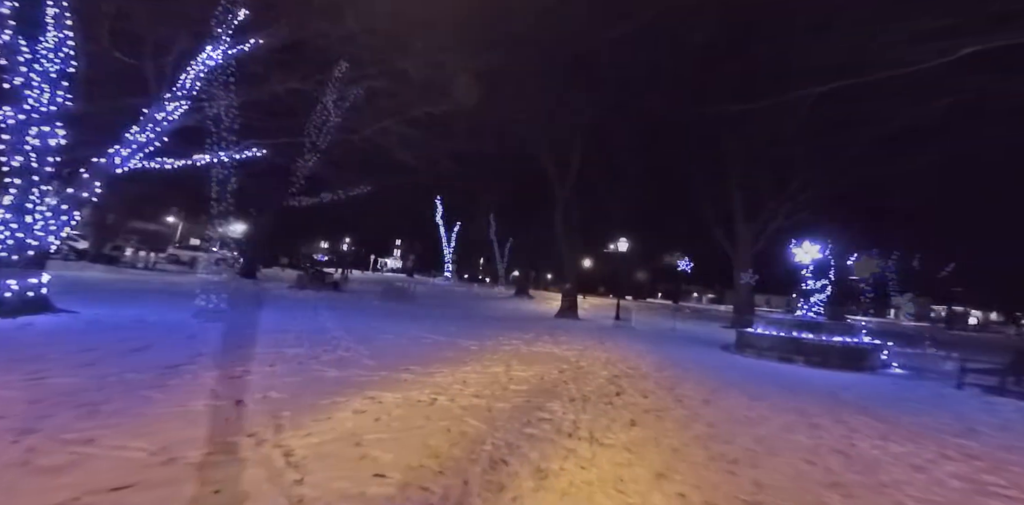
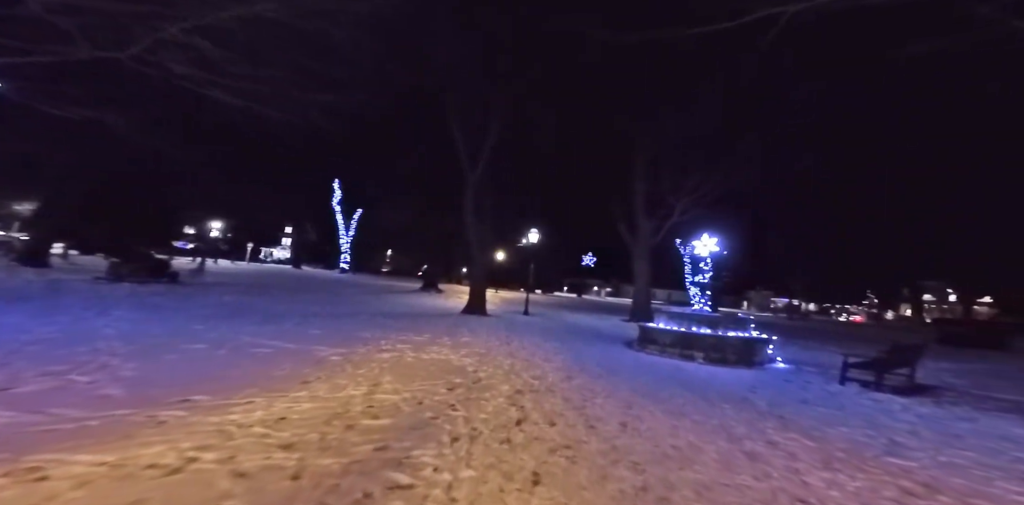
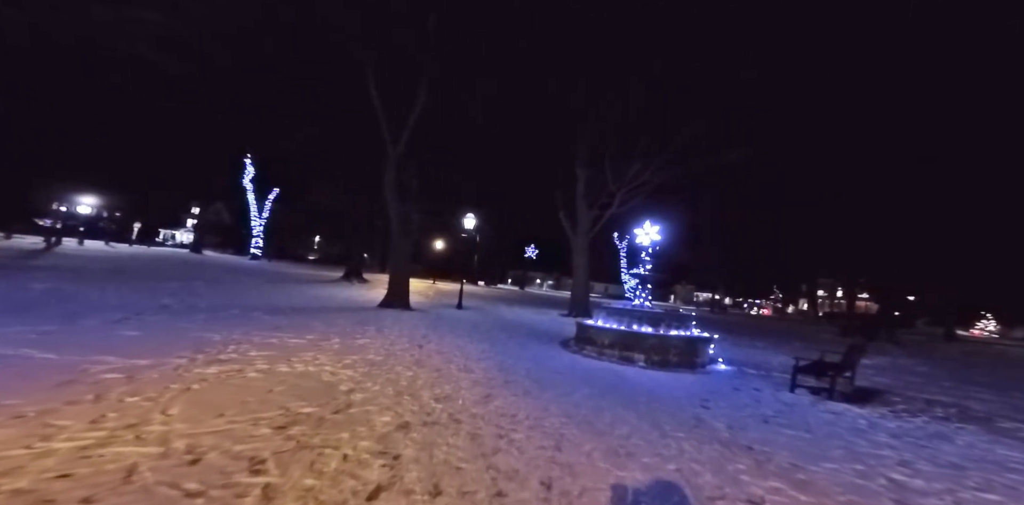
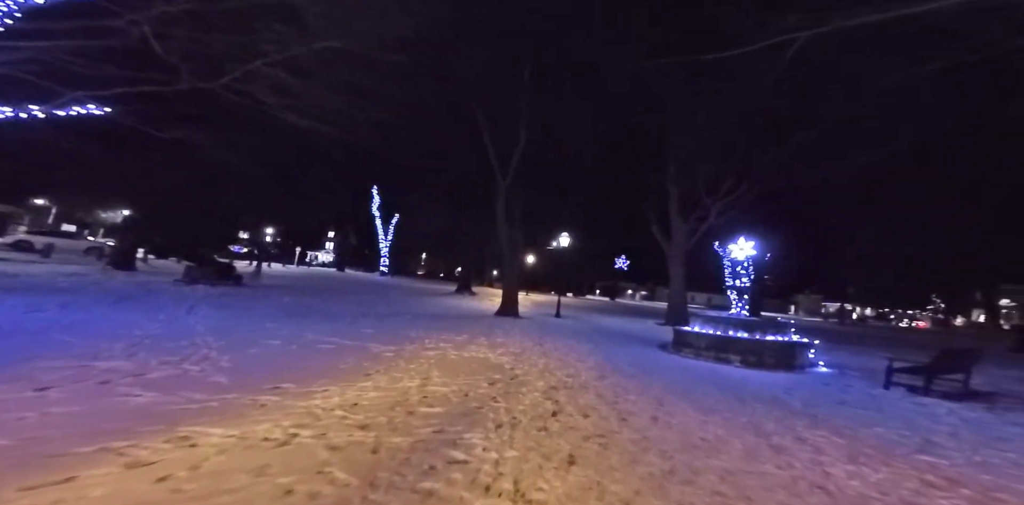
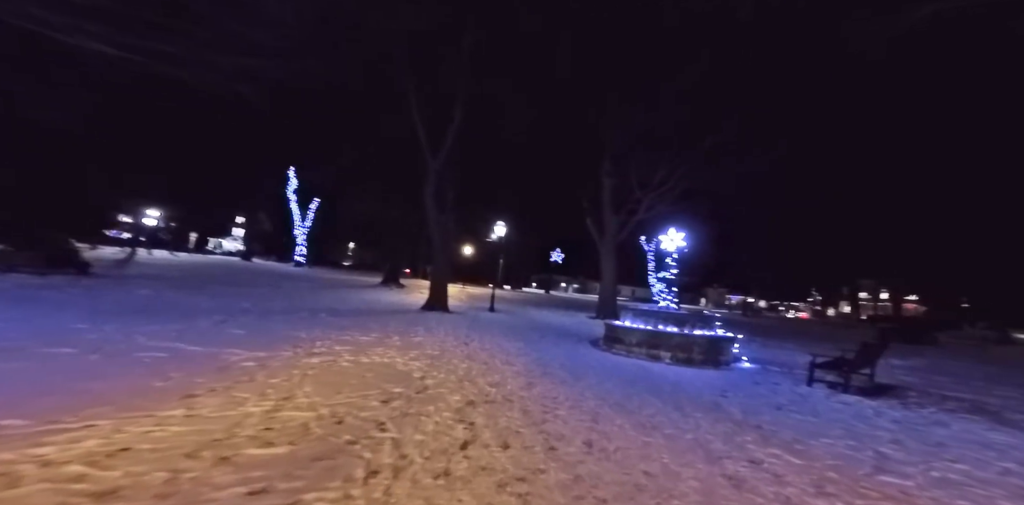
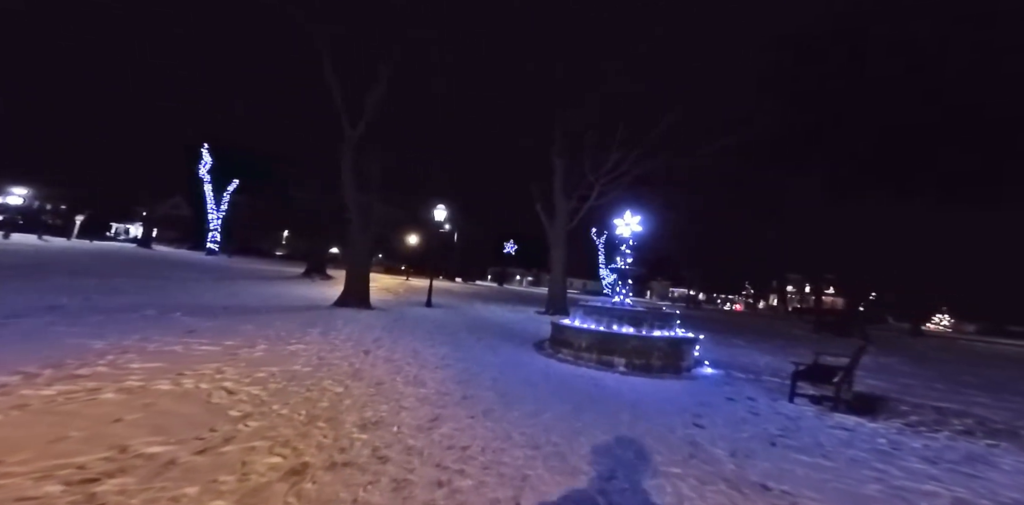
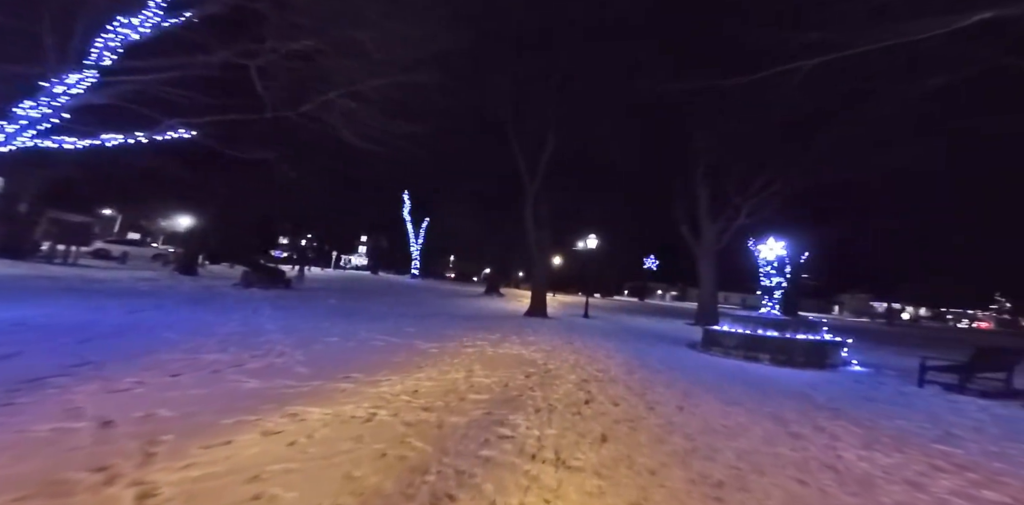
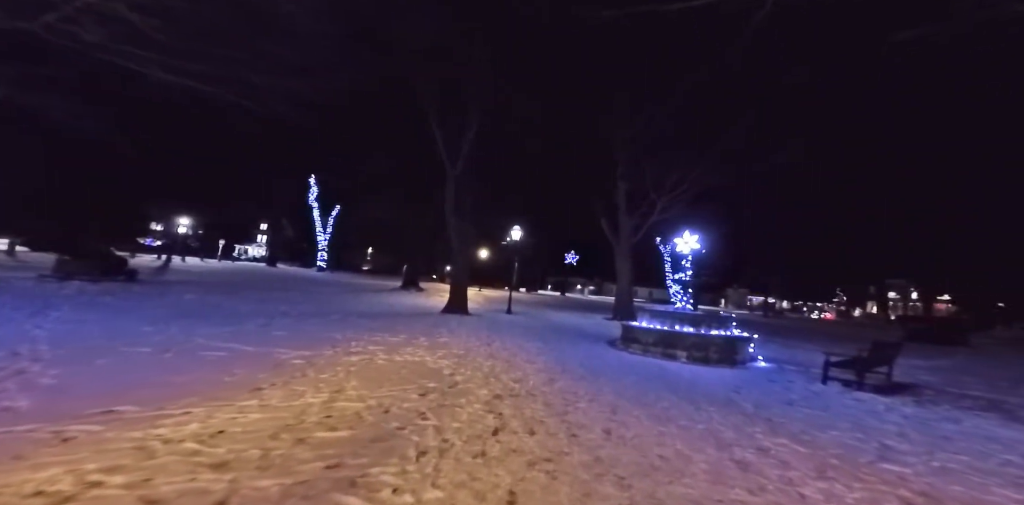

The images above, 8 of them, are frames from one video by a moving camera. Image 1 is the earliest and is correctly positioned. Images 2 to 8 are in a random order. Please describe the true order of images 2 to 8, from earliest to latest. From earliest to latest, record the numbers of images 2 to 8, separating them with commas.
7, 4, 2, 8, 5, 3, 6
